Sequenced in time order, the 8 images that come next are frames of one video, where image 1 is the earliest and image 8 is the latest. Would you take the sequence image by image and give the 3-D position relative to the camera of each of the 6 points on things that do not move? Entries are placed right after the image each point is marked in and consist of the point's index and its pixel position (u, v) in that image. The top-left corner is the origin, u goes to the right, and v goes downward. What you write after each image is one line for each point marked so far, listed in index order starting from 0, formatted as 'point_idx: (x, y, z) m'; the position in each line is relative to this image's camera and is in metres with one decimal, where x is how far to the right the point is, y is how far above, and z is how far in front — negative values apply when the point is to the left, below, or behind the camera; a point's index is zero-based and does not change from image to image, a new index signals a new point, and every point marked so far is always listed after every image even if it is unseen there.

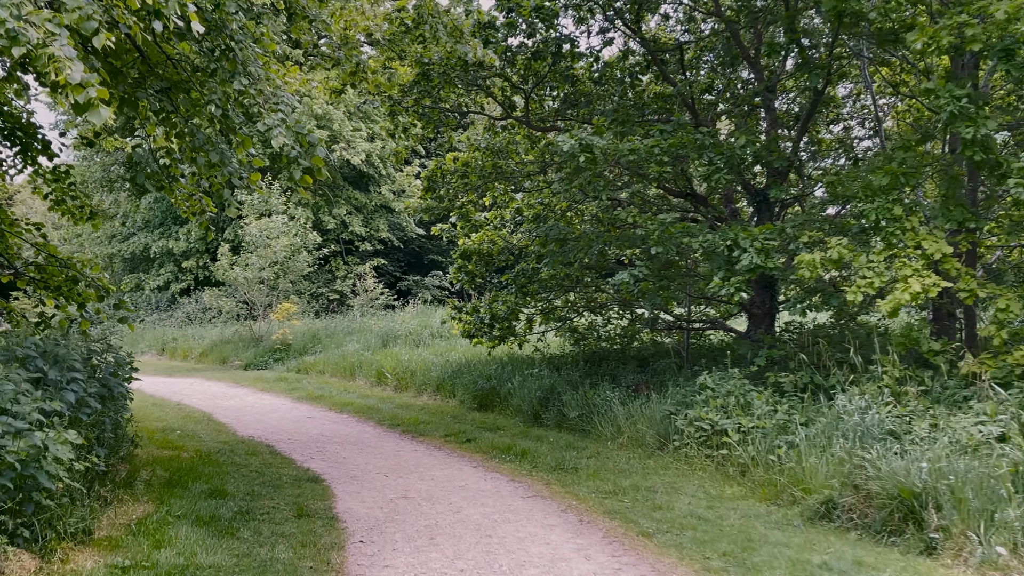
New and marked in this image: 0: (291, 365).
0: (-2.7, -0.9, +12.8) m
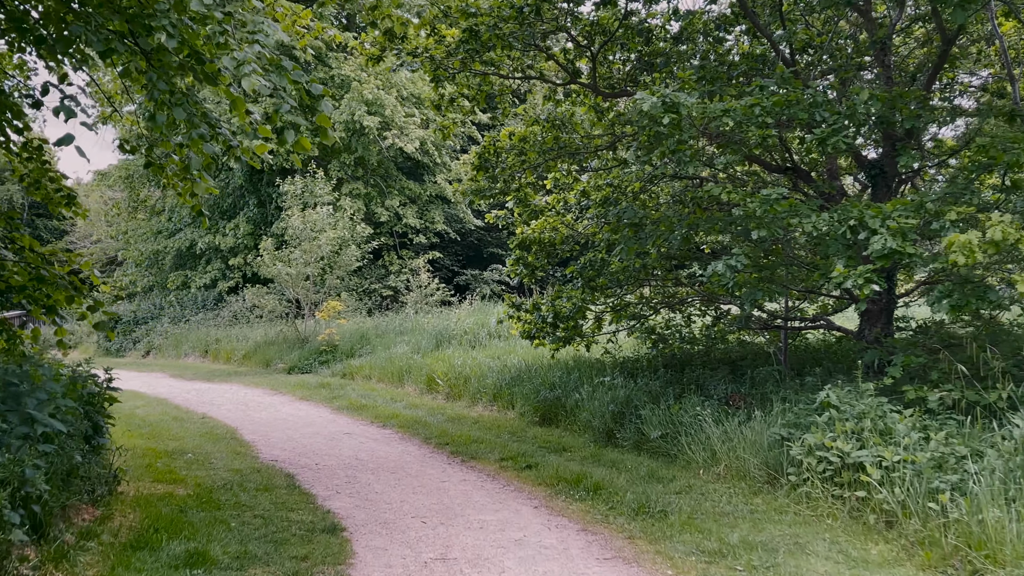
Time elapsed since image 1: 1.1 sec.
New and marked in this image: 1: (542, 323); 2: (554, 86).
0: (-2.0, -0.9, +11.7) m
1: (+0.2, -0.3, +8.5) m
2: (+0.3, +1.6, +8.0) m
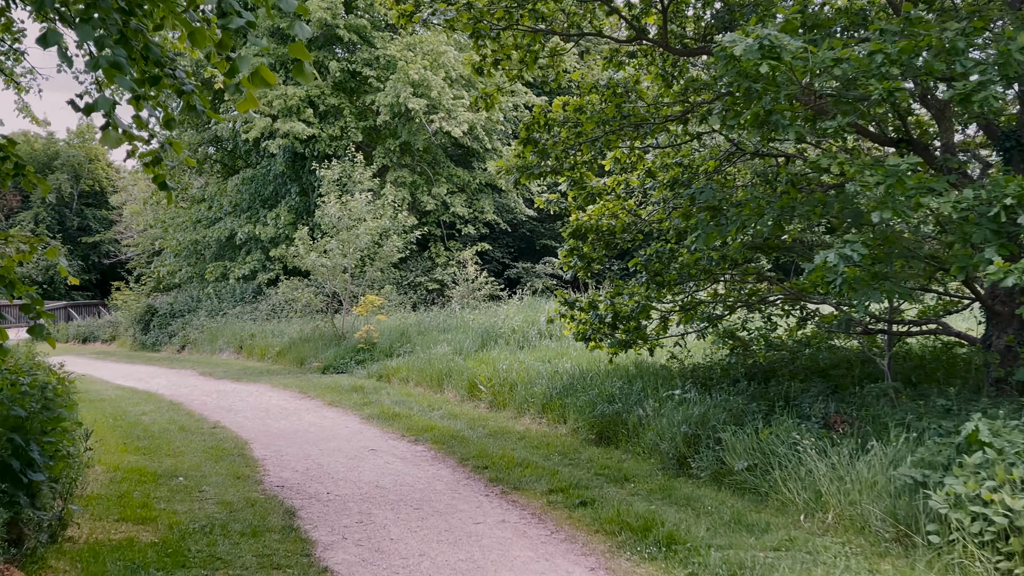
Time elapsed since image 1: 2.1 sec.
0: (-1.4, -0.8, +10.7) m
1: (+0.6, -0.3, +7.4) m
2: (+0.7, +1.6, +6.9) m
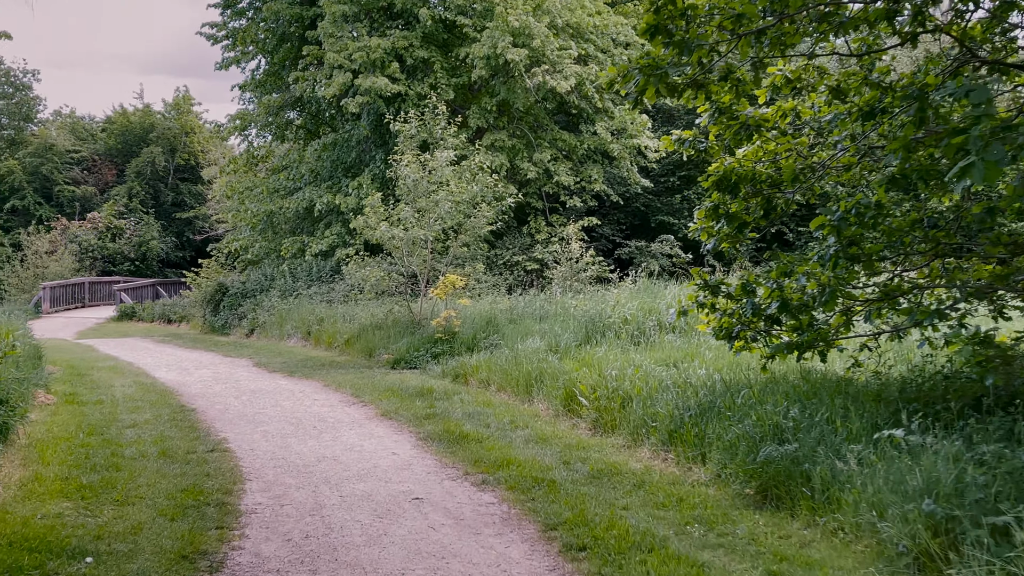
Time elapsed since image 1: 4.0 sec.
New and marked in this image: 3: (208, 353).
0: (-0.5, -0.6, +8.6) m
1: (+1.2, -0.1, +5.1) m
2: (+1.2, +1.7, +4.5) m
3: (-3.7, -0.8, +12.5) m
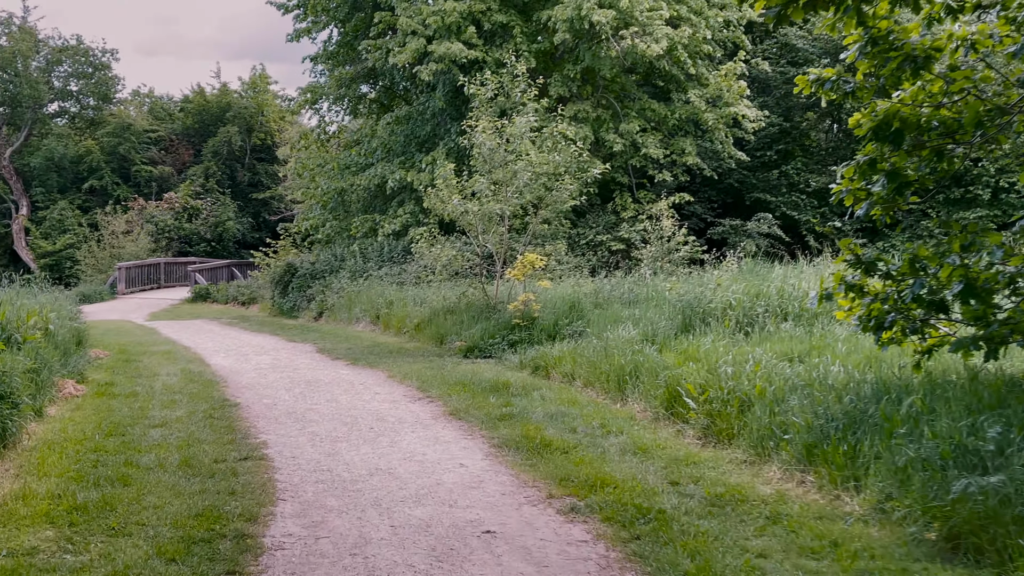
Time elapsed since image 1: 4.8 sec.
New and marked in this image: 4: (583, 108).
0: (+0.1, -0.5, +7.6) m
1: (+1.6, -0.1, +4.0) m
2: (+1.6, +1.8, +3.4) m
3: (-2.7, -0.6, +11.7) m
4: (+0.9, +2.3, +13.2) m
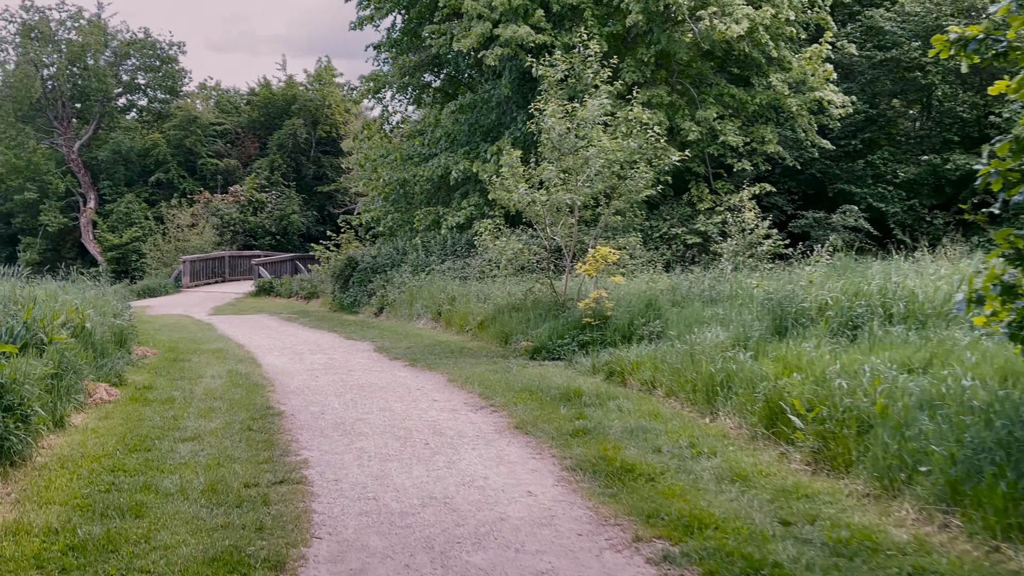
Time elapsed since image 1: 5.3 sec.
0: (+0.6, -0.5, +6.9) m
1: (+1.8, -0.1, +3.2) m
2: (+1.8, +1.8, +2.6) m
3: (-2.0, -0.5, +11.2) m
4: (+1.8, +2.4, +12.5) m
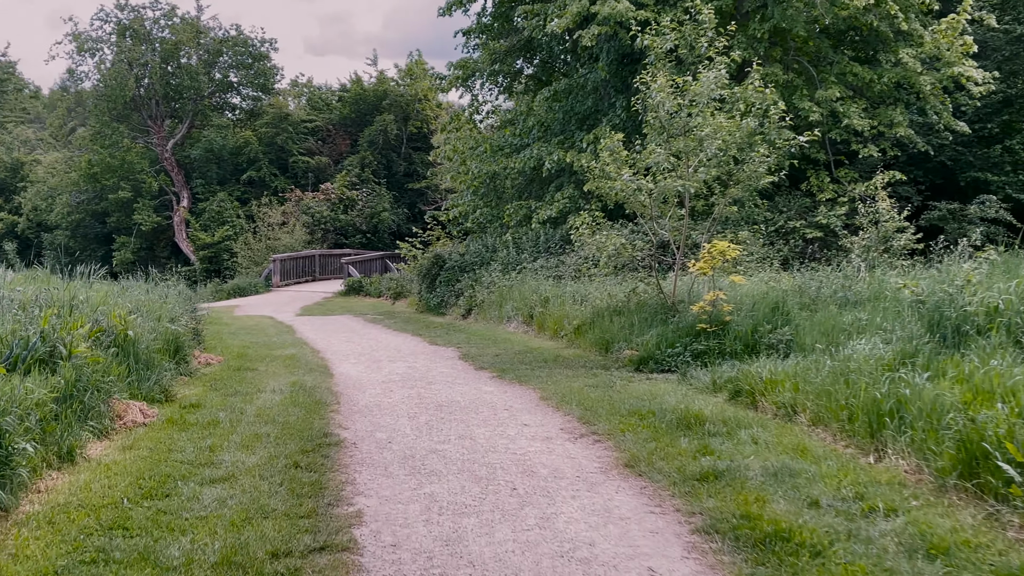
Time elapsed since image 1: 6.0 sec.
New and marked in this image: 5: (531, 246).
0: (+1.2, -0.5, +5.8) m
1: (+2.1, -0.1, +2.0) m
2: (+2.0, +1.8, +1.4) m
3: (-1.0, -0.5, +10.3) m
4: (+2.9, +2.4, +11.3) m
5: (+0.2, +0.5, +13.1) m
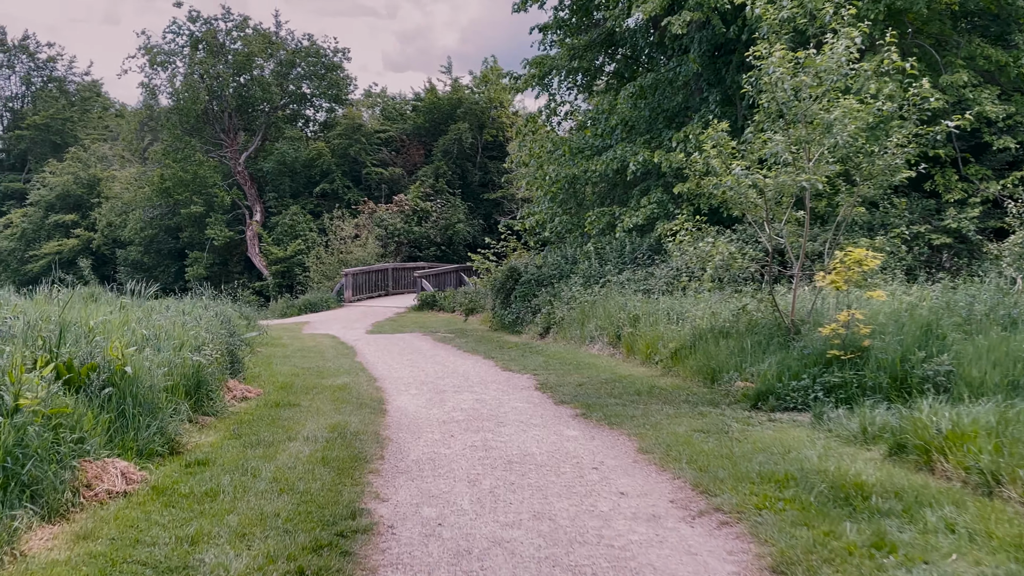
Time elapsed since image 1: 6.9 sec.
0: (+1.6, -0.6, +4.5) m
1: (+2.2, -0.1, +0.7) m
2: (+2.0, +1.7, +0.1) m
3: (-0.2, -0.7, +9.2) m
4: (+3.7, +2.2, +9.8) m
5: (+1.2, +0.4, +11.9) m
